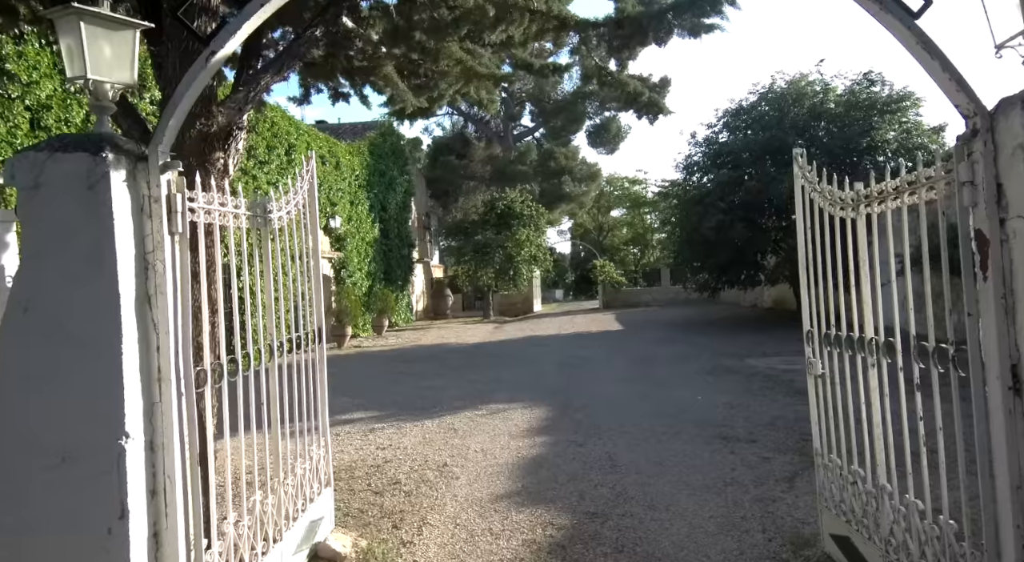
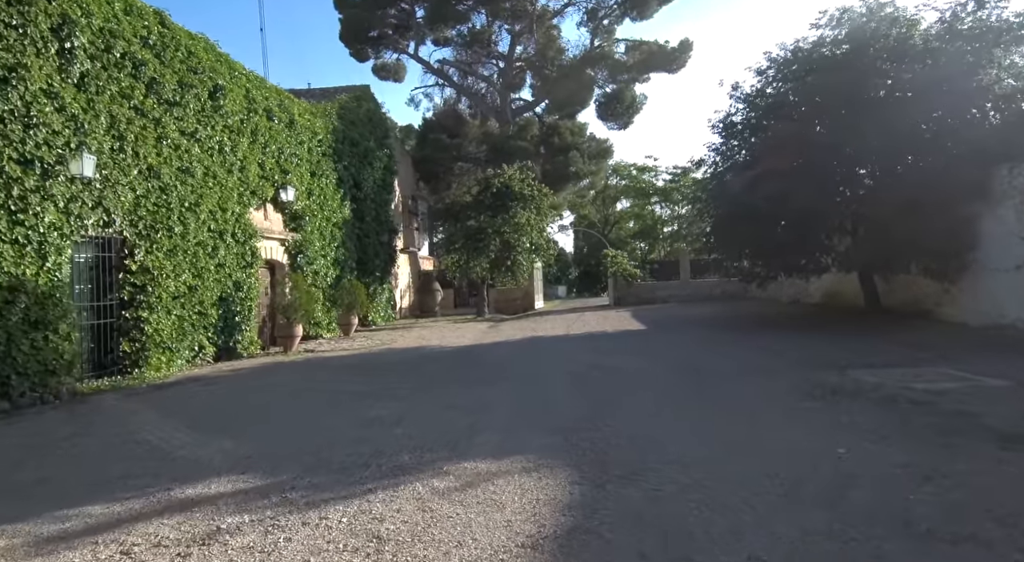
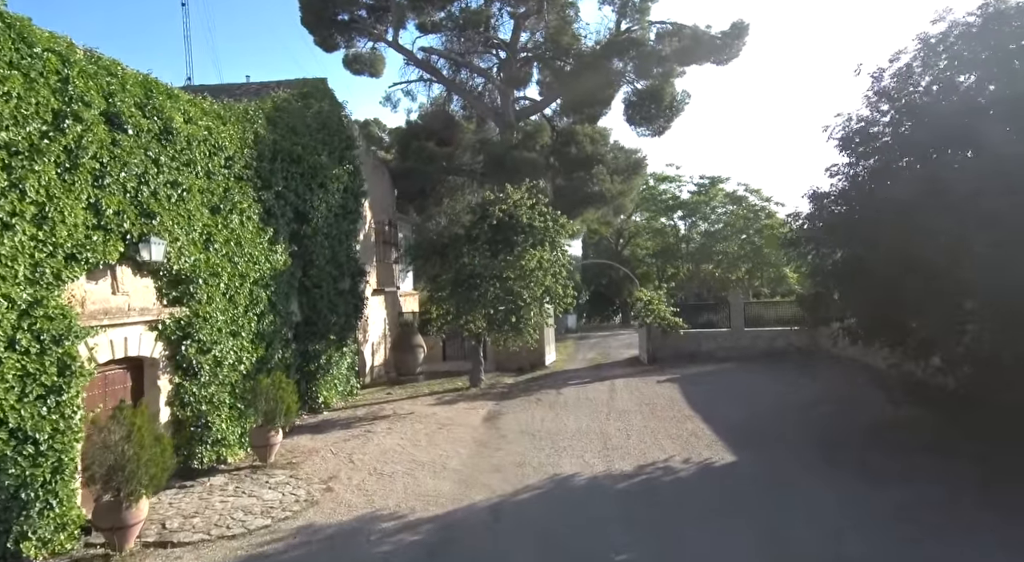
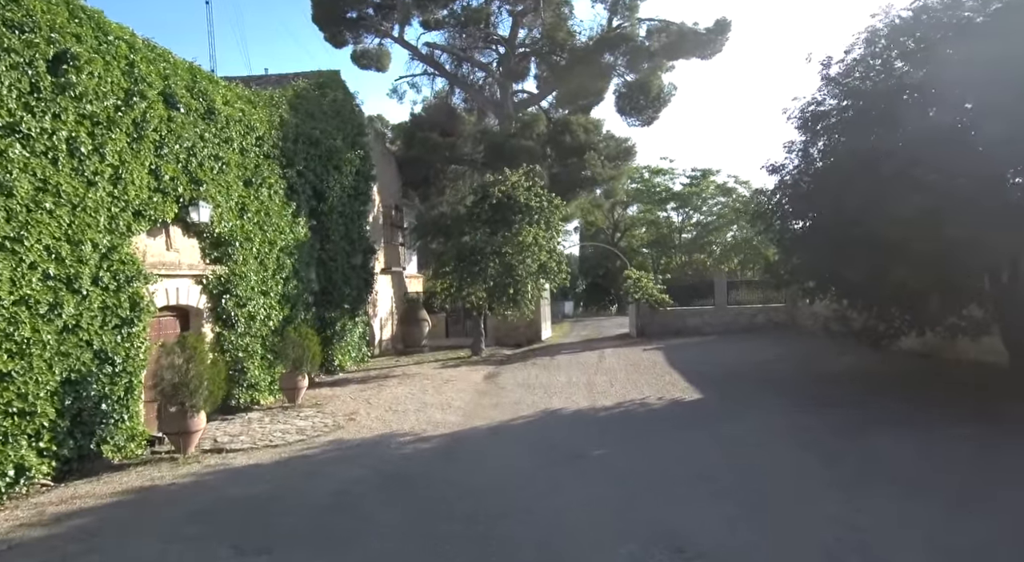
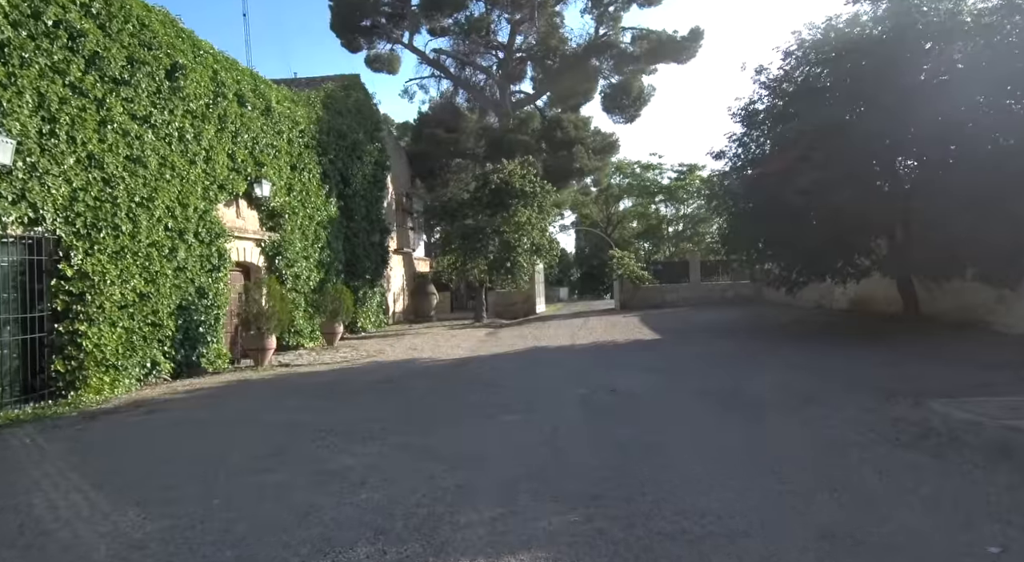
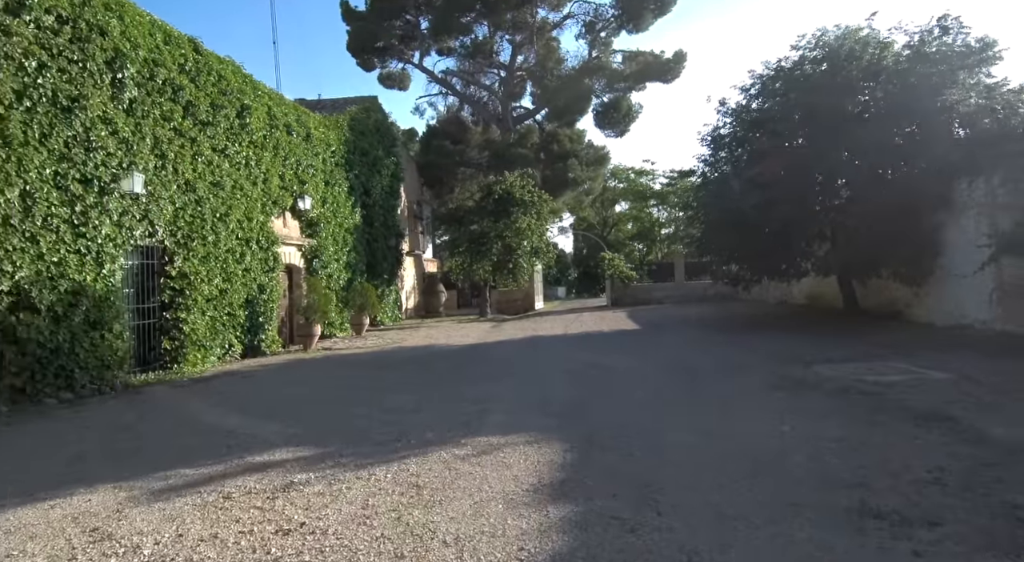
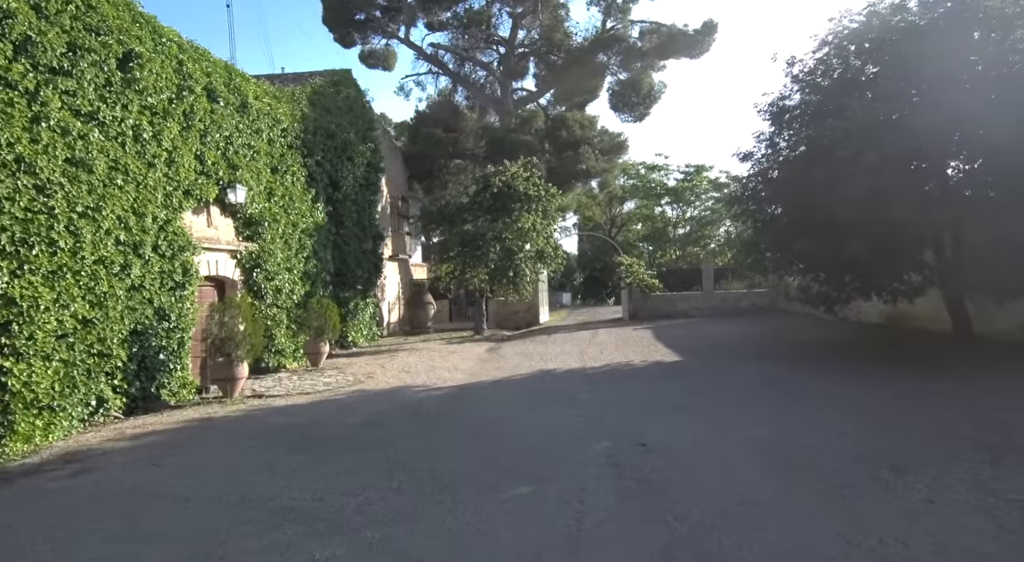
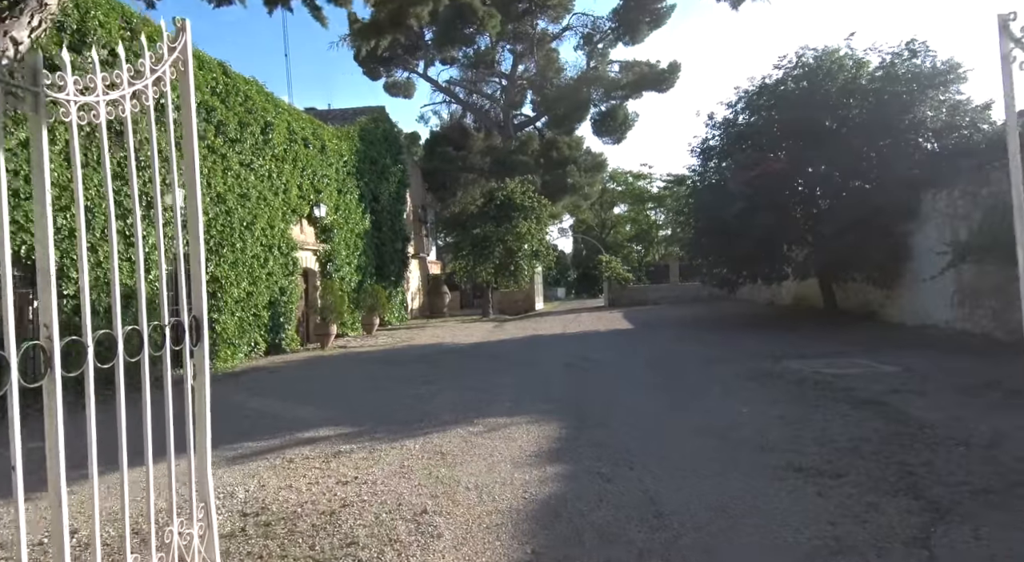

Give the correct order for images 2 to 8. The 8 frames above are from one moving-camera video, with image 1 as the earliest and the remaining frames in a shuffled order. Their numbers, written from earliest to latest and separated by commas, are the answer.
8, 6, 2, 5, 7, 4, 3
